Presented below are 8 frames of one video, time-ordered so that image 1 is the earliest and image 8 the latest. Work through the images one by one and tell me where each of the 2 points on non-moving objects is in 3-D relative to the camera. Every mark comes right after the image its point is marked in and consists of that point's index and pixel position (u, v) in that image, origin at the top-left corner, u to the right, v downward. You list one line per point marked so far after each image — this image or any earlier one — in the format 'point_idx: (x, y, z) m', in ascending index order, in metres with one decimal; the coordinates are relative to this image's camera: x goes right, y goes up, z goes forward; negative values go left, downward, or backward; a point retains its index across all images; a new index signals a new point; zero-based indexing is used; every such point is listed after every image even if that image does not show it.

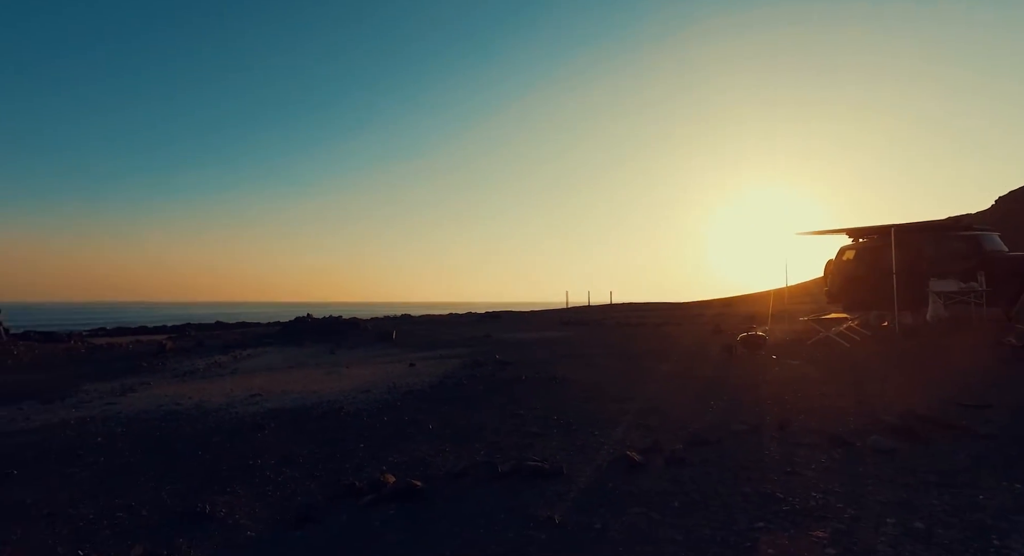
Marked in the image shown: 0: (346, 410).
0: (-2.6, -2.2, +8.9) m
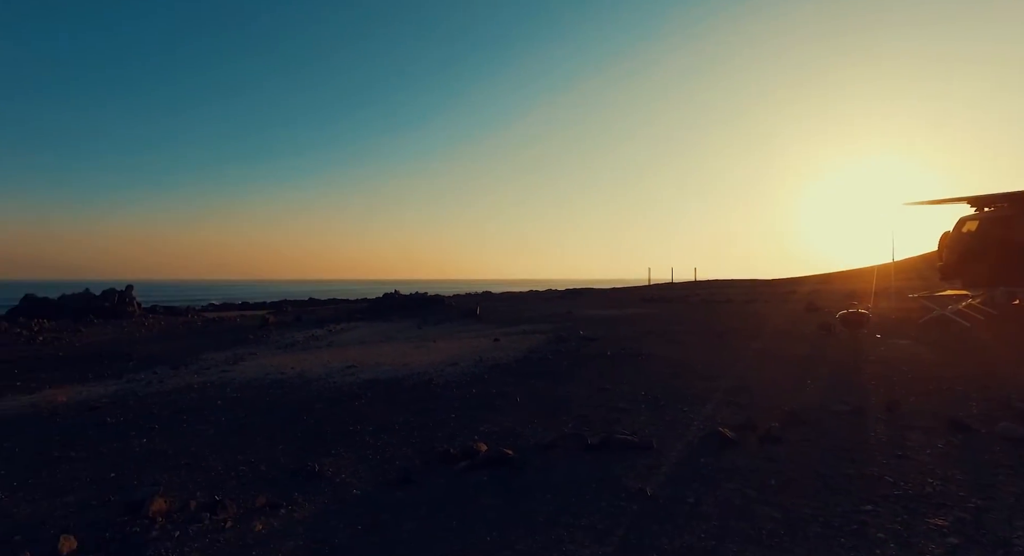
0: (-1.2, -1.8, +9.2) m
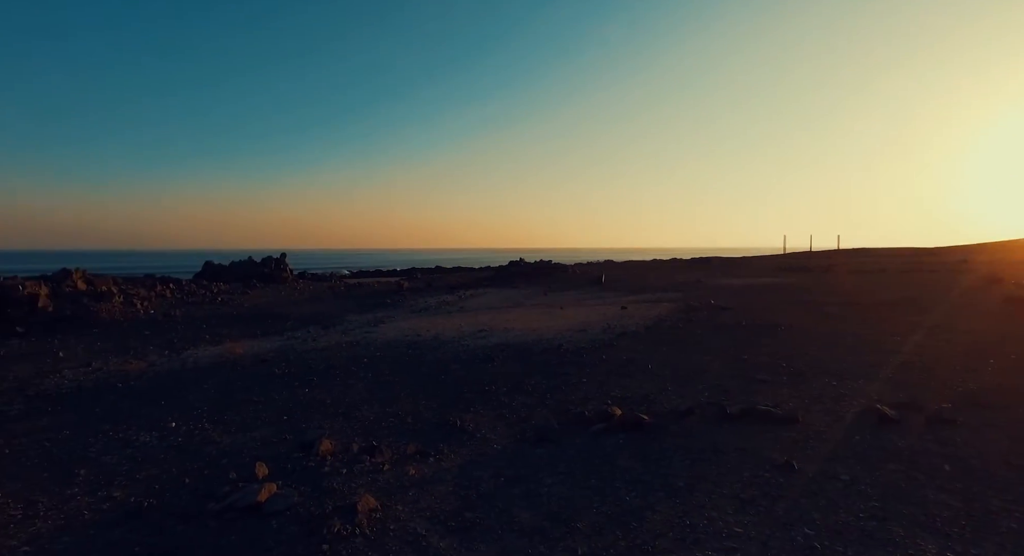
0: (+1.0, -1.2, +9.4) m
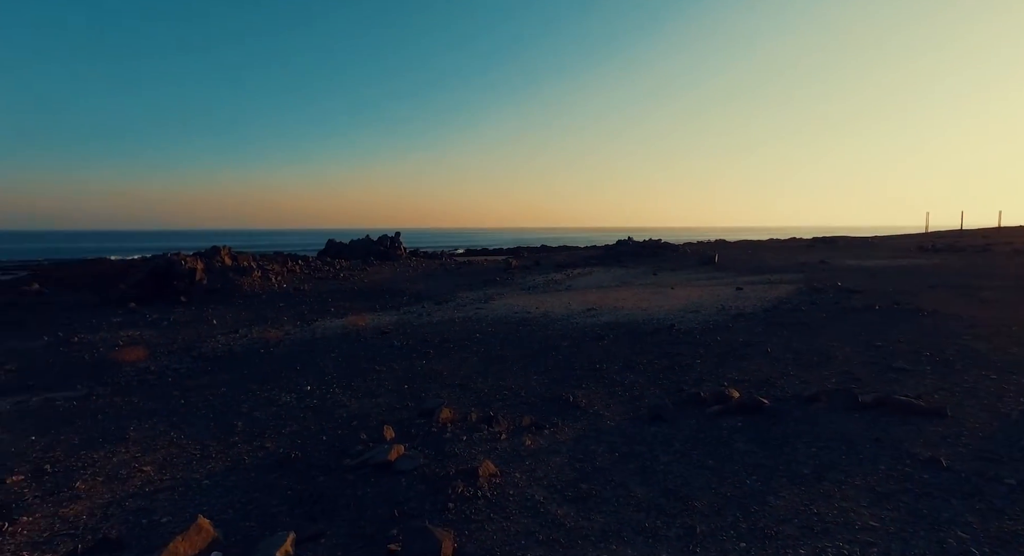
0: (+2.8, -0.9, +9.2) m
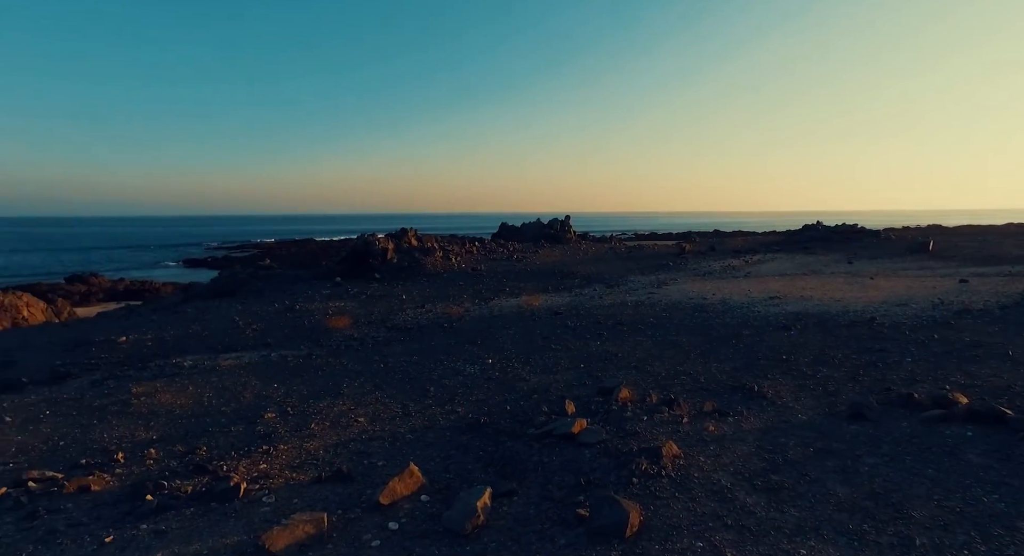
0: (+5.7, -0.7, +8.5) m
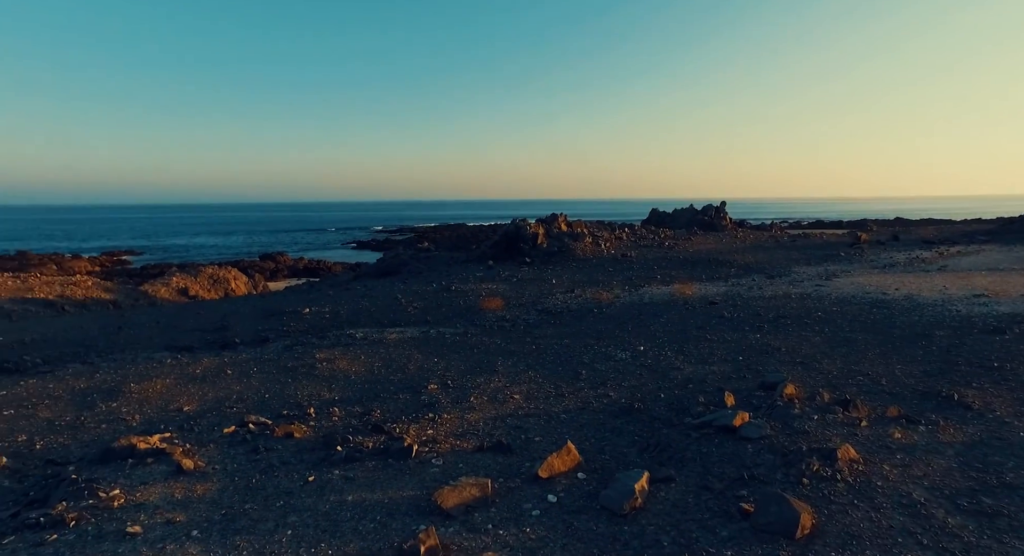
0: (+8.0, -0.7, +7.2) m
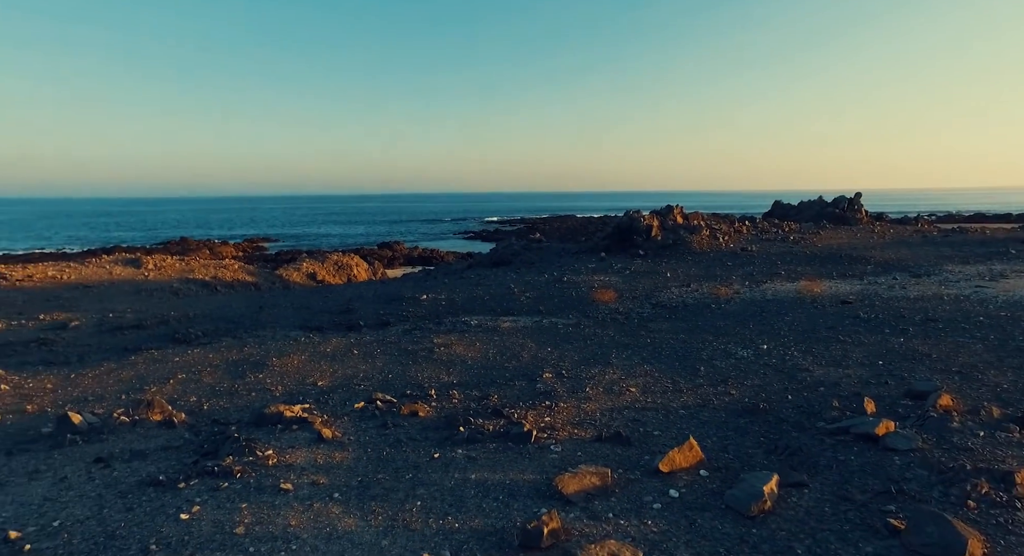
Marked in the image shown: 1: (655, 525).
0: (+9.6, -0.8, +6.0) m
1: (+1.5, -2.6, +5.5) m
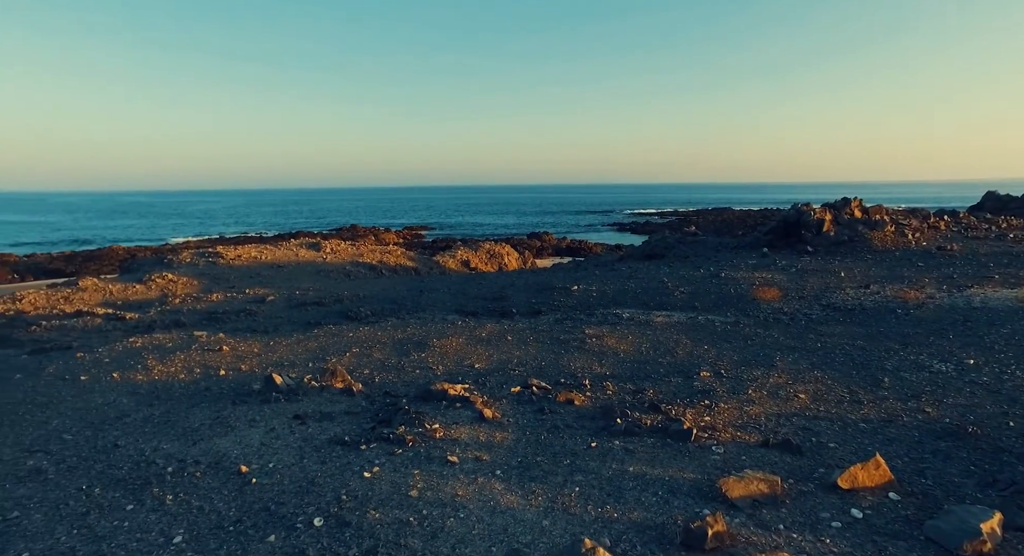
0: (+11.4, -1.1, +3.7) m
1: (+3.3, -2.6, +5.1) m
